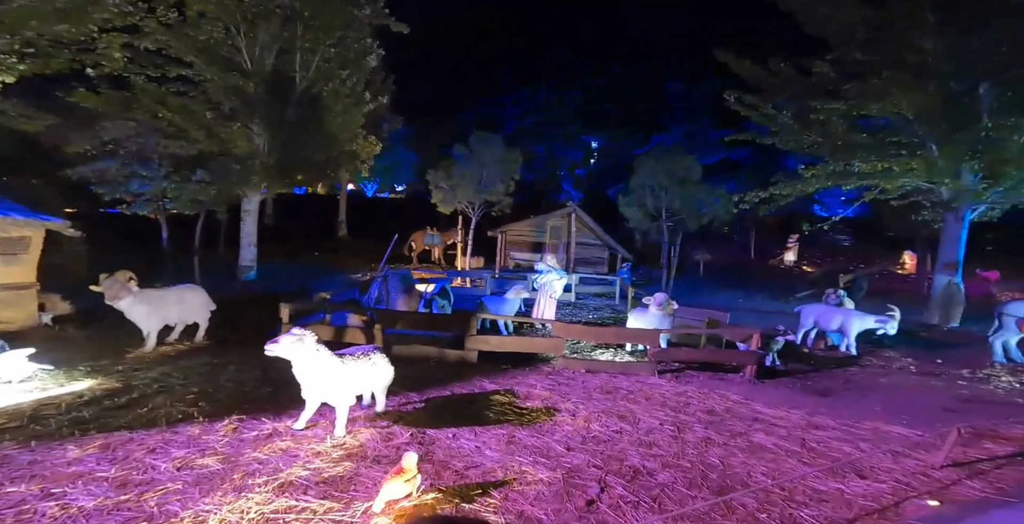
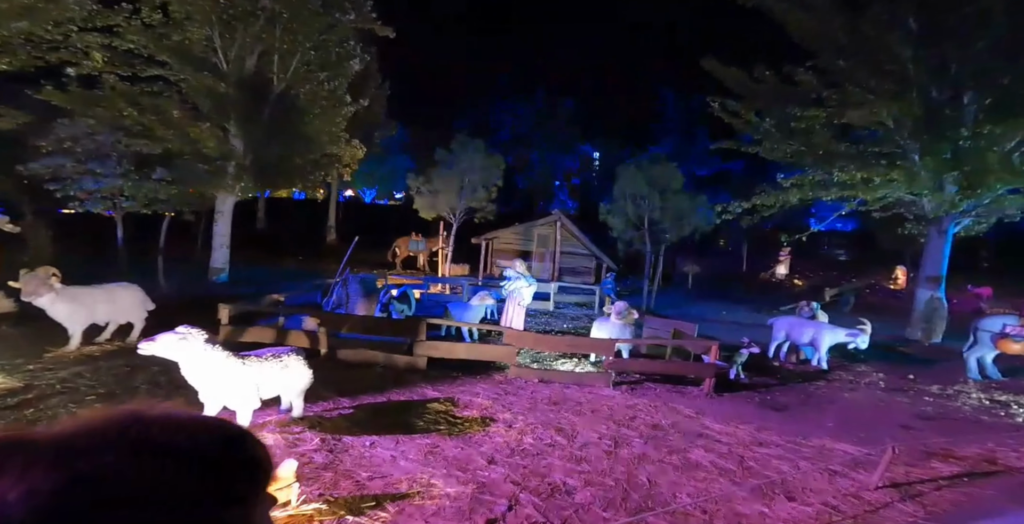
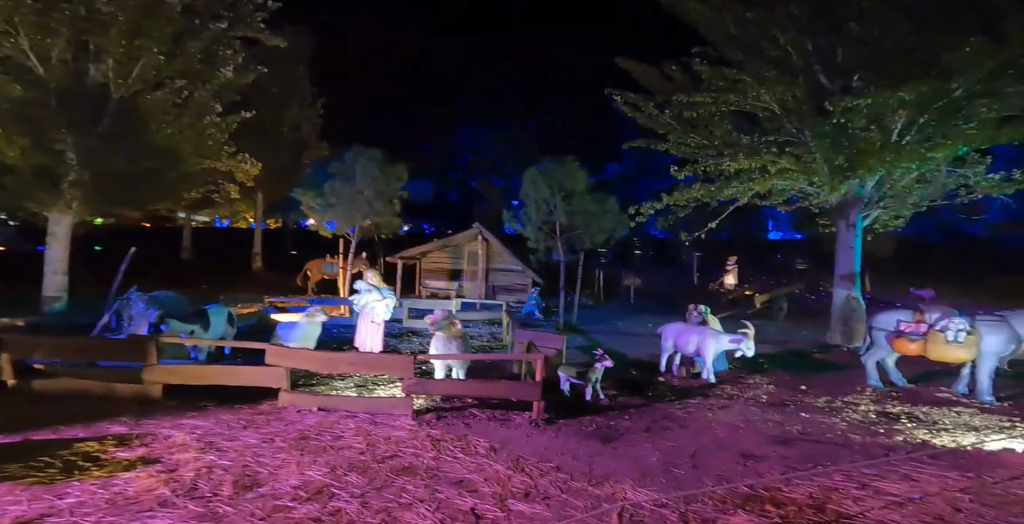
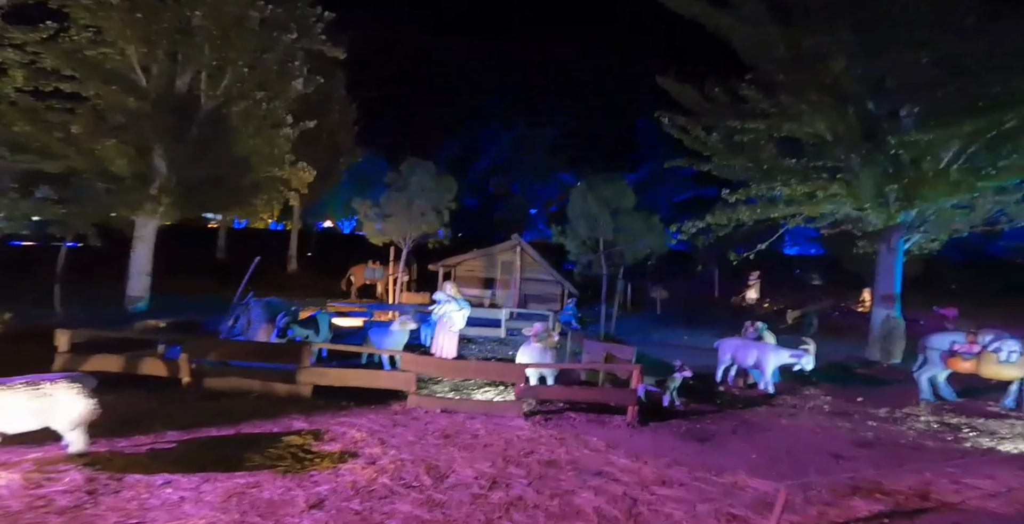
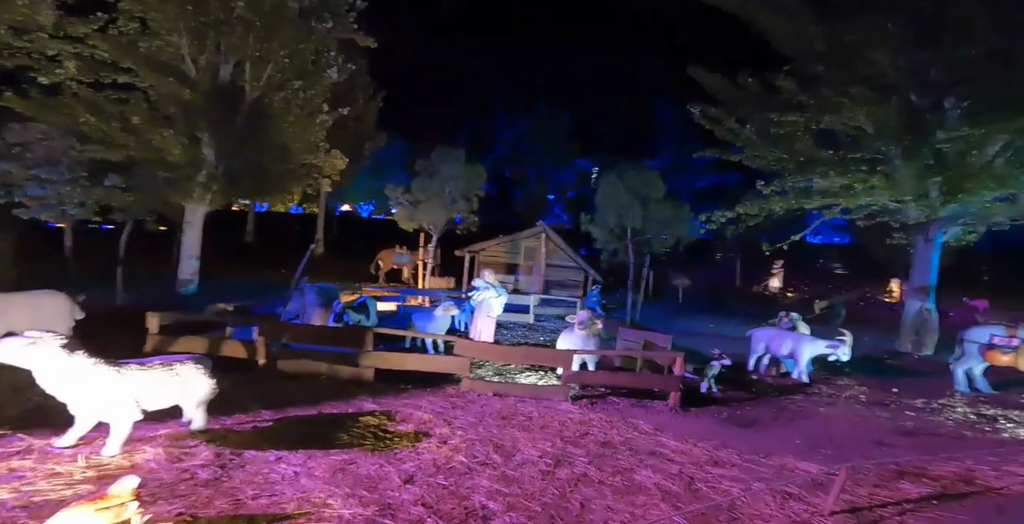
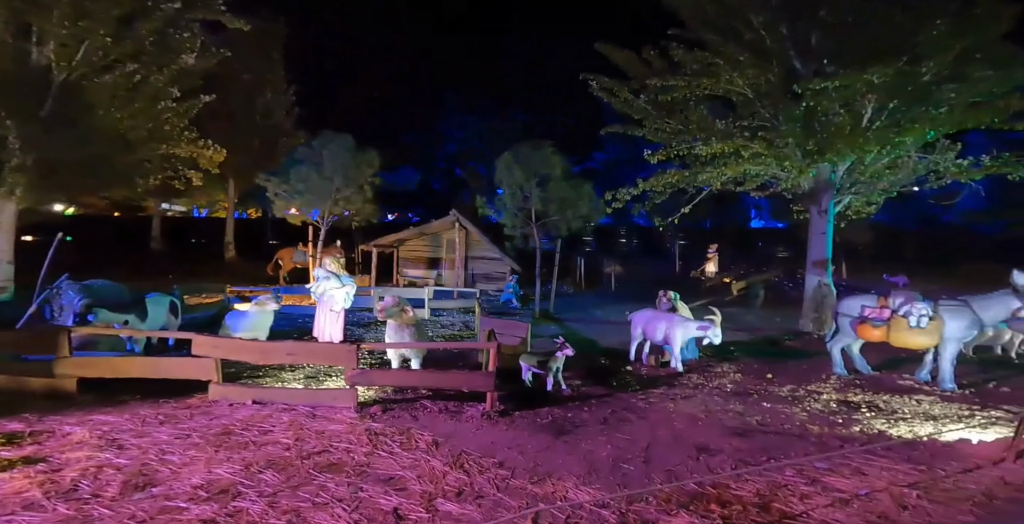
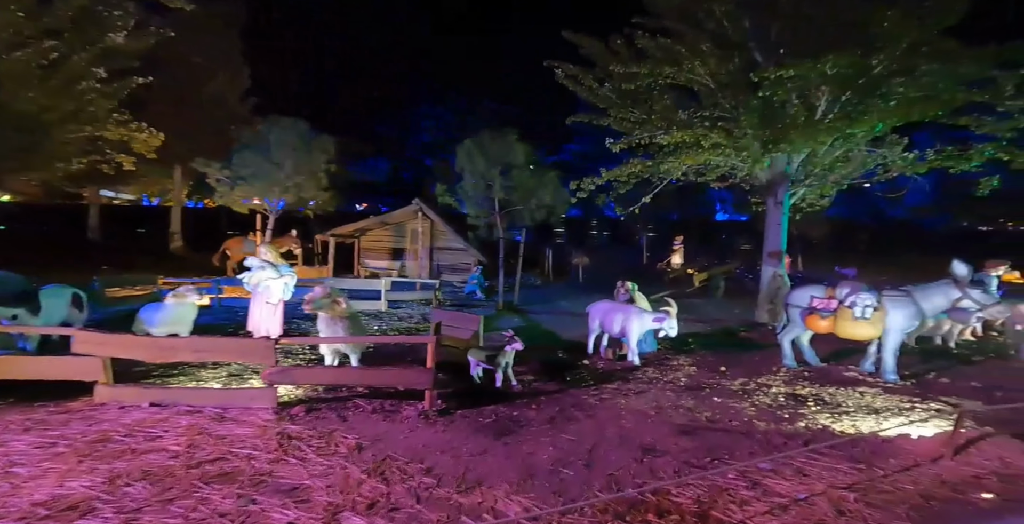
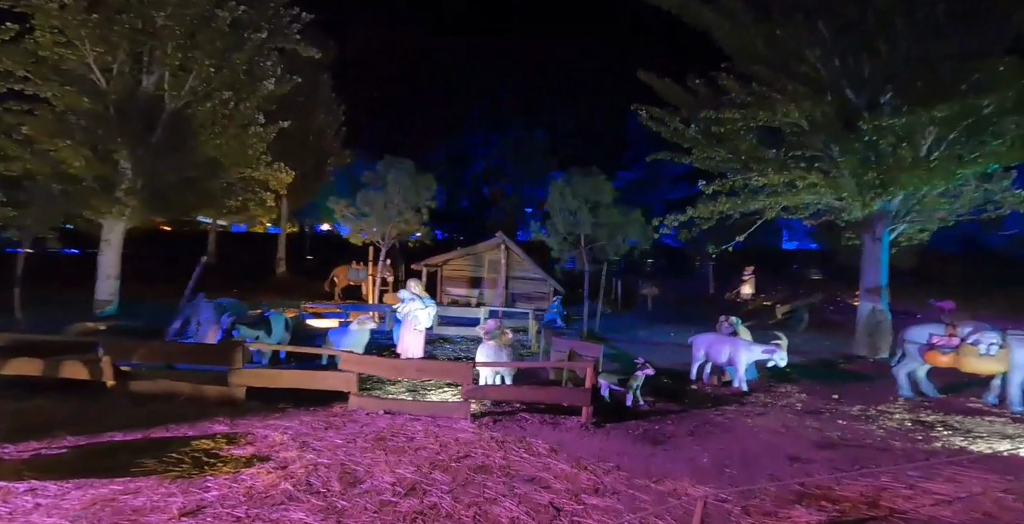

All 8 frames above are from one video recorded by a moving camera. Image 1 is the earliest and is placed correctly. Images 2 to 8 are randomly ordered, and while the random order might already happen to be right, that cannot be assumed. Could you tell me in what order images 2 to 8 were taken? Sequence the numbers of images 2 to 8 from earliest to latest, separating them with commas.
2, 5, 4, 8, 3, 6, 7
